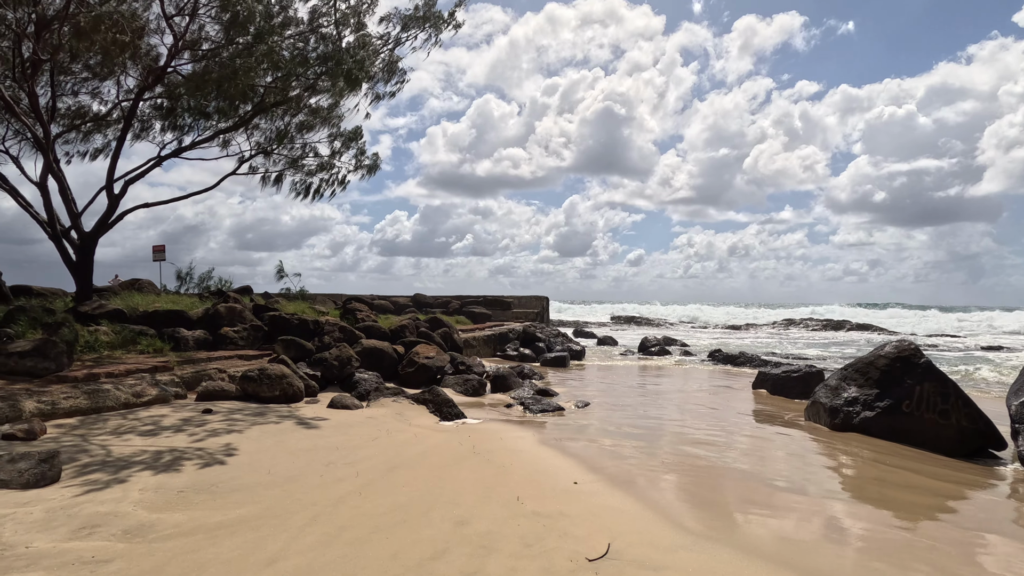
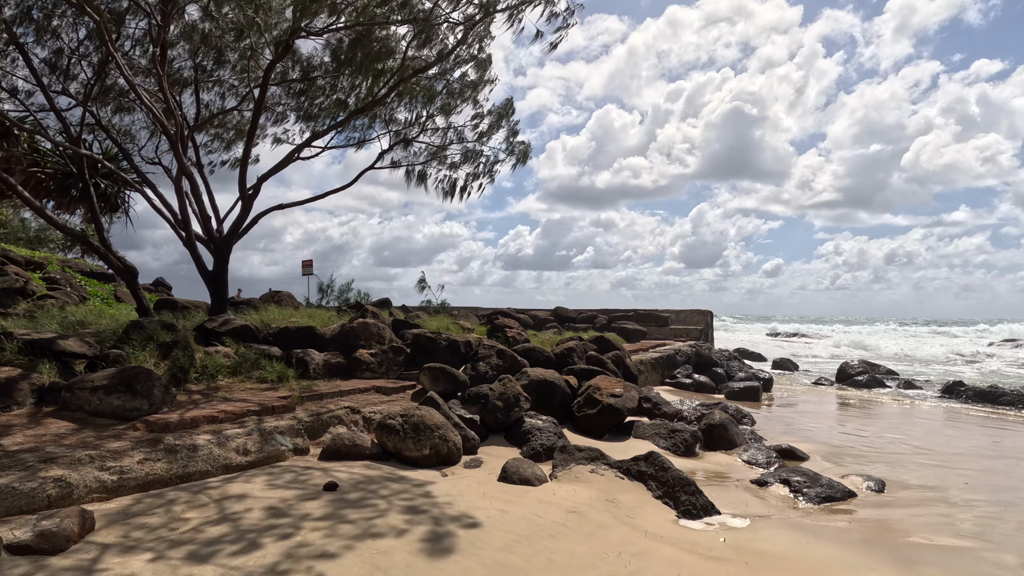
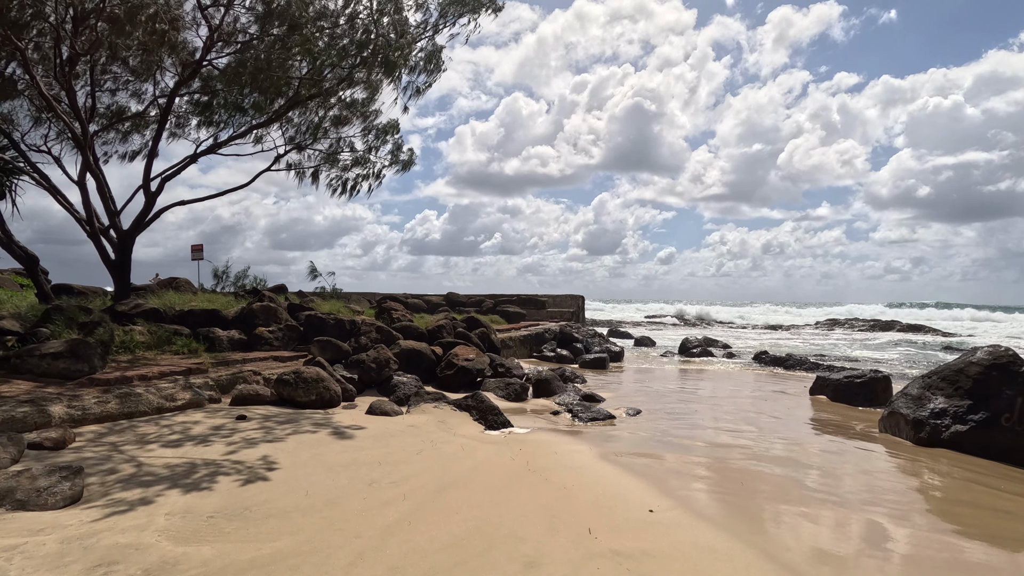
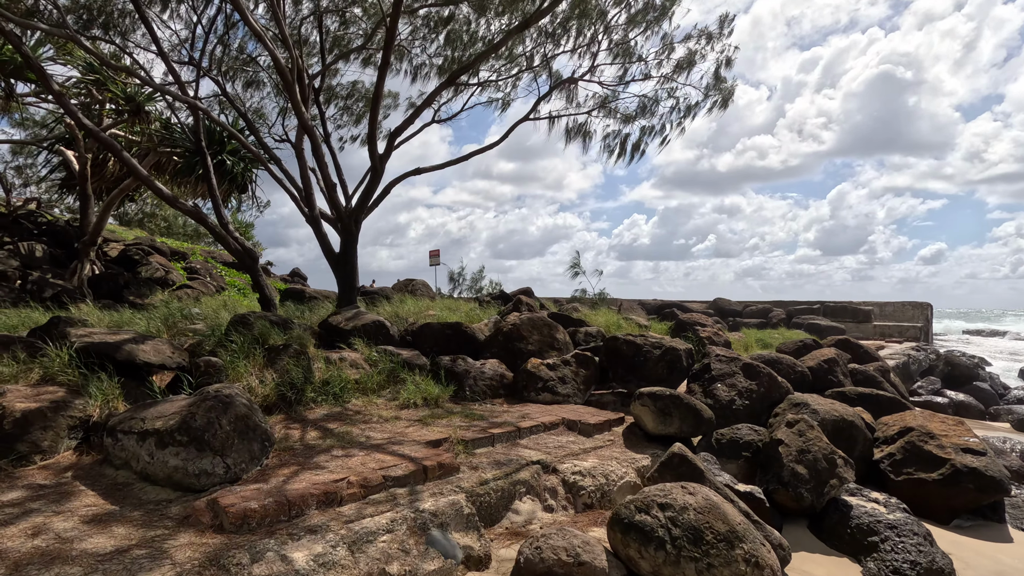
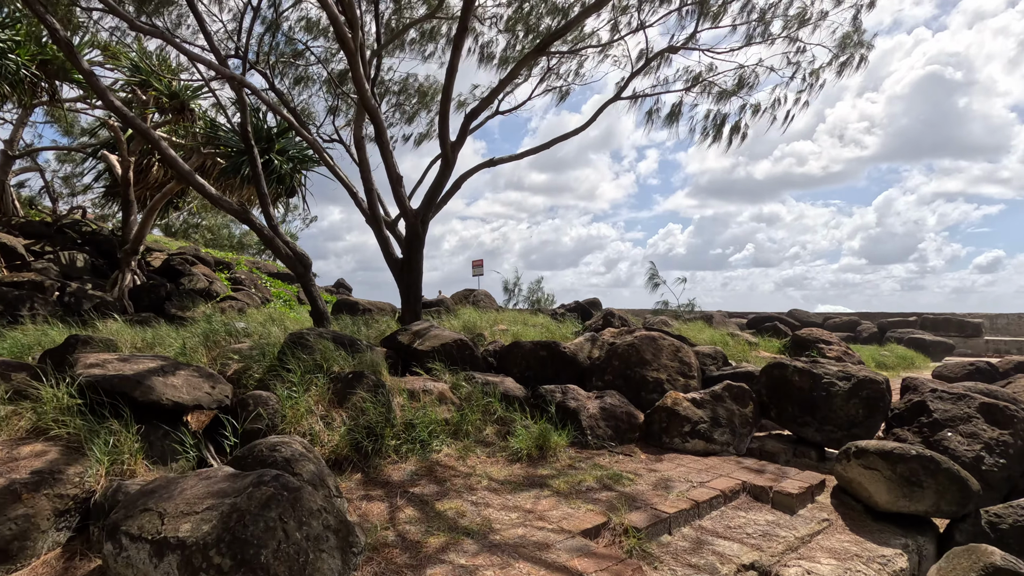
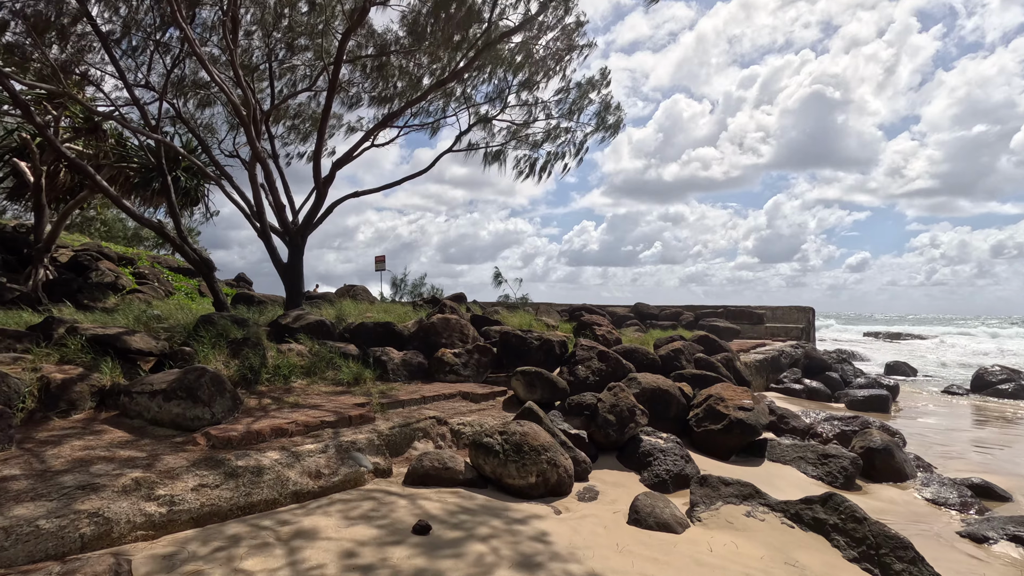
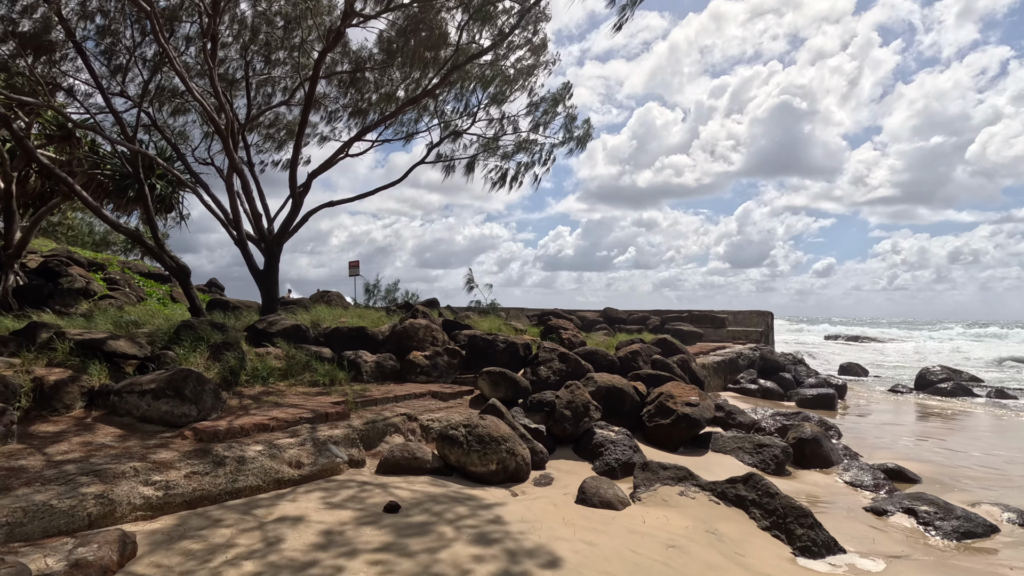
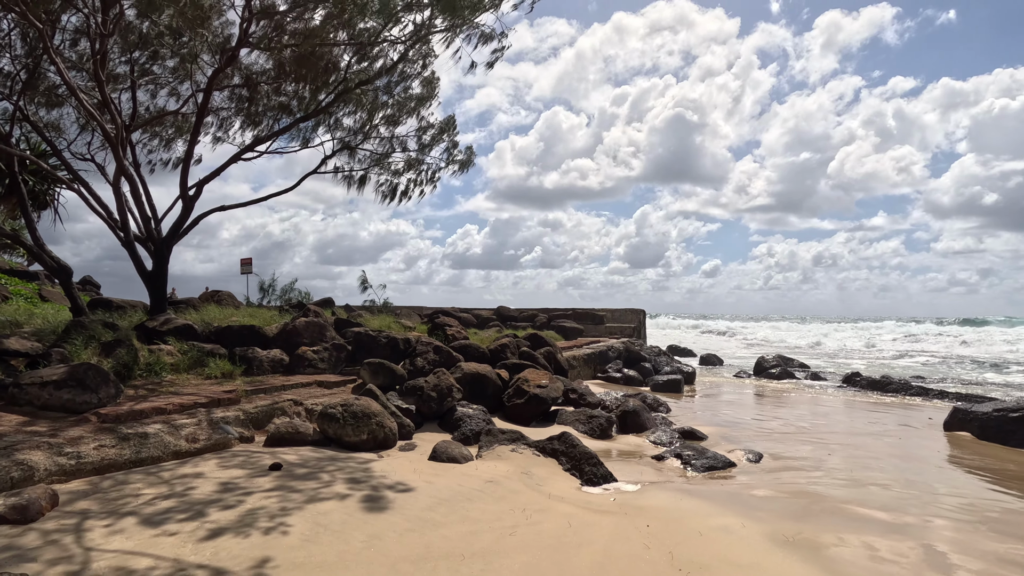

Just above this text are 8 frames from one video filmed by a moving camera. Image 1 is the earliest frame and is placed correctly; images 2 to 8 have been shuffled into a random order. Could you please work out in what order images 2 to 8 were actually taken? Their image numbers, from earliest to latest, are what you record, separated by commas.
3, 8, 2, 7, 6, 4, 5
